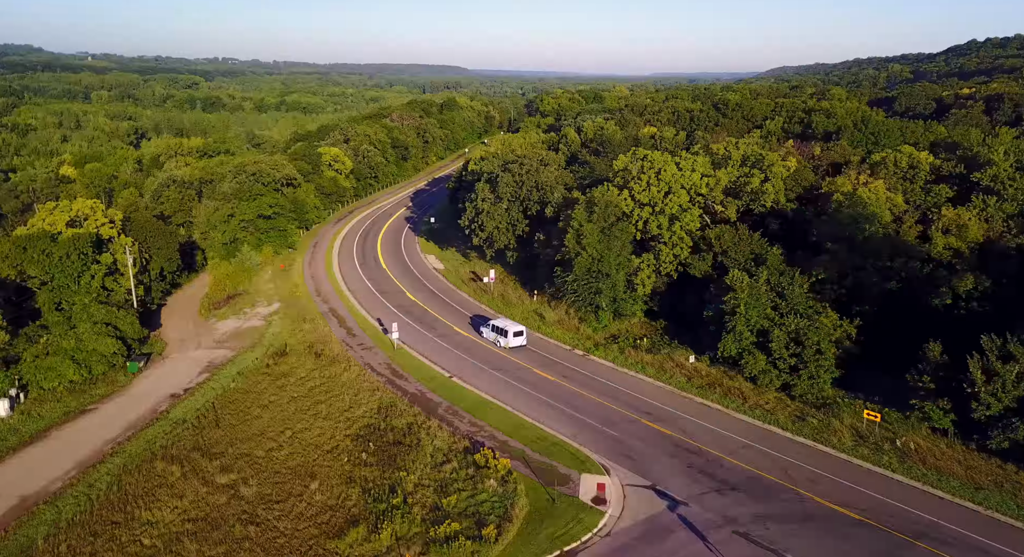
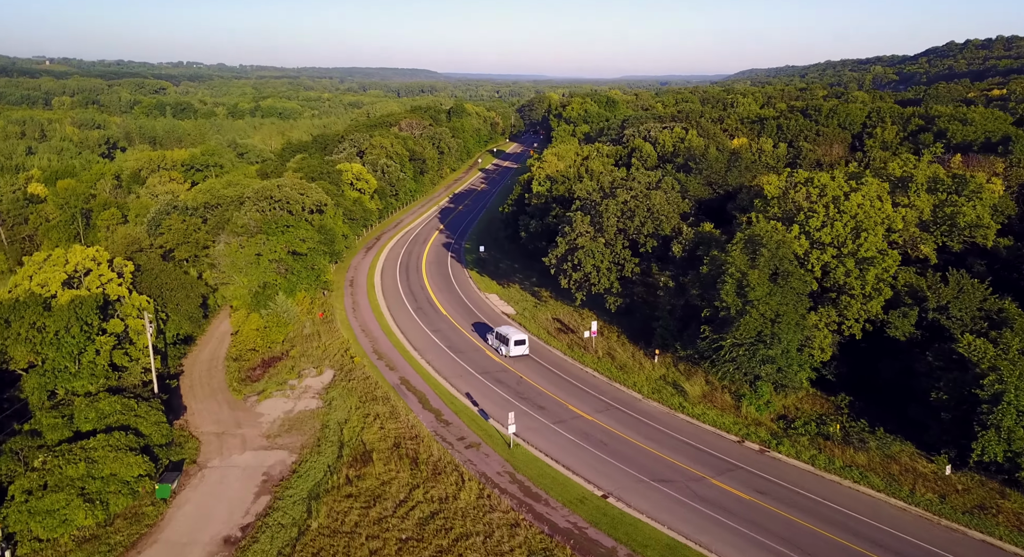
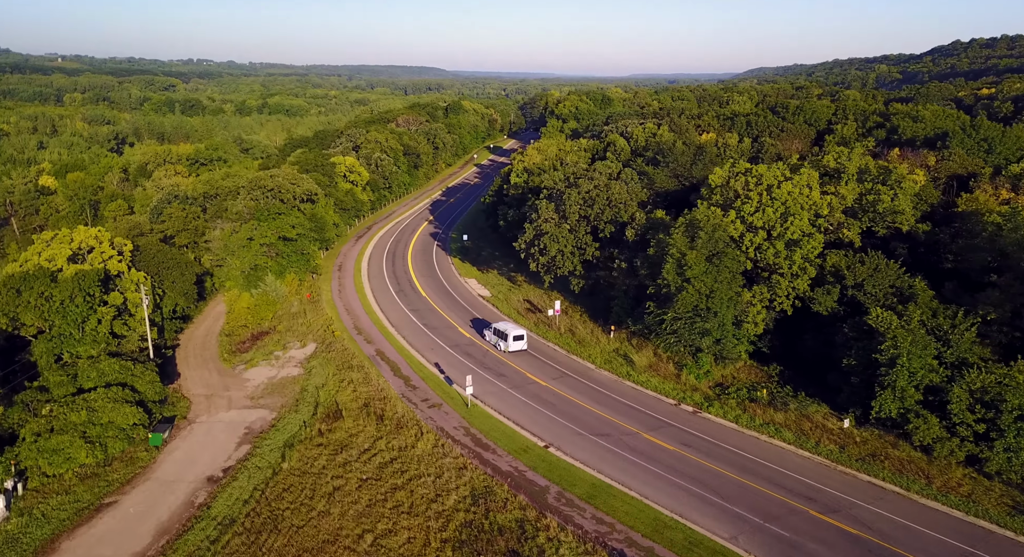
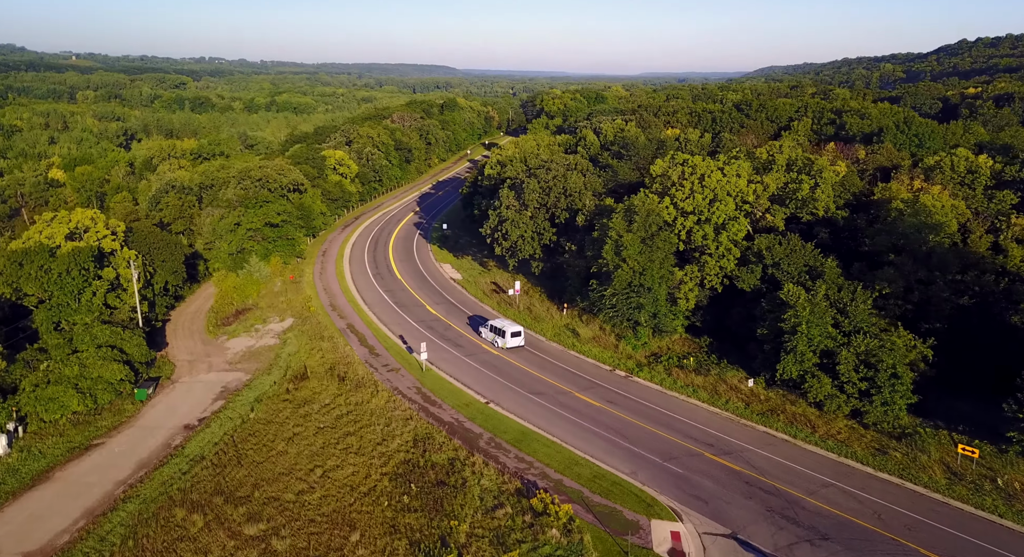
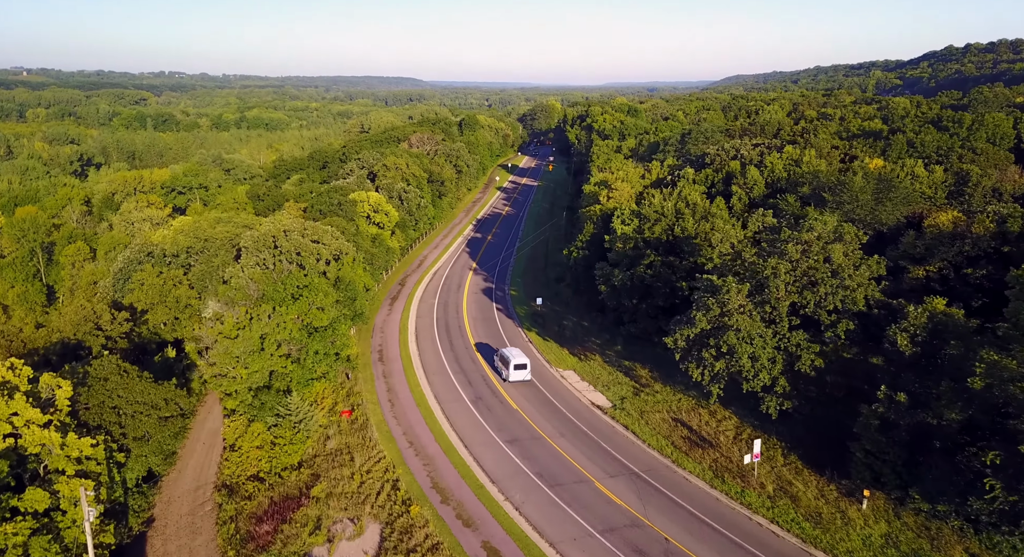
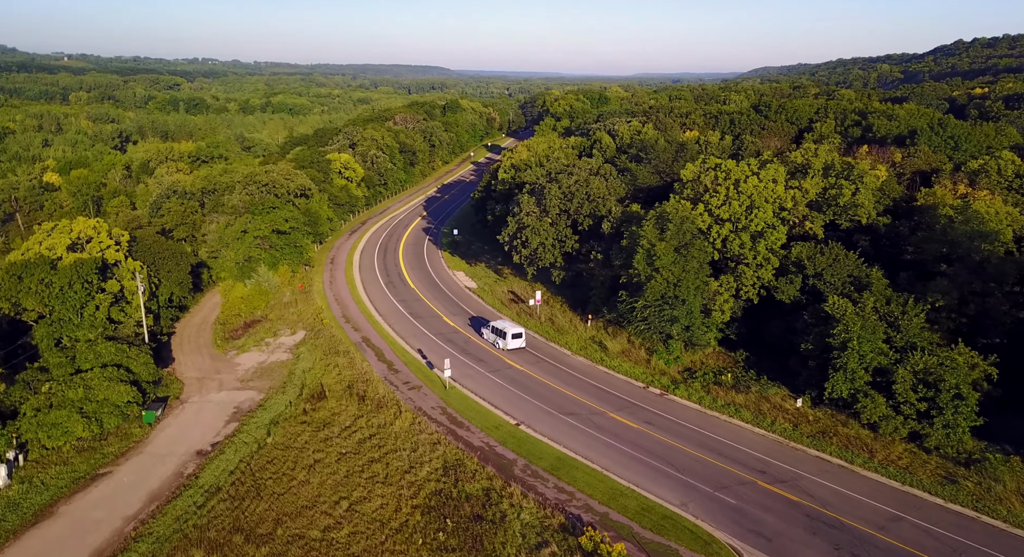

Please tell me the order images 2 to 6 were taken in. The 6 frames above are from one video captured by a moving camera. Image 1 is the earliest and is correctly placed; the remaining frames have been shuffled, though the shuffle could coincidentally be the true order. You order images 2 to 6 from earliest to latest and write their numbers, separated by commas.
4, 6, 3, 2, 5
